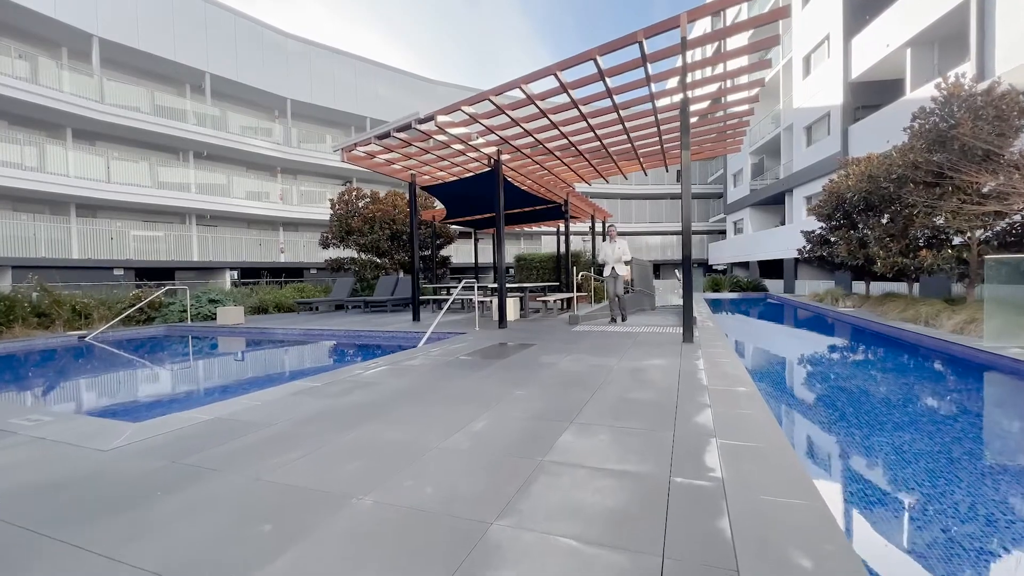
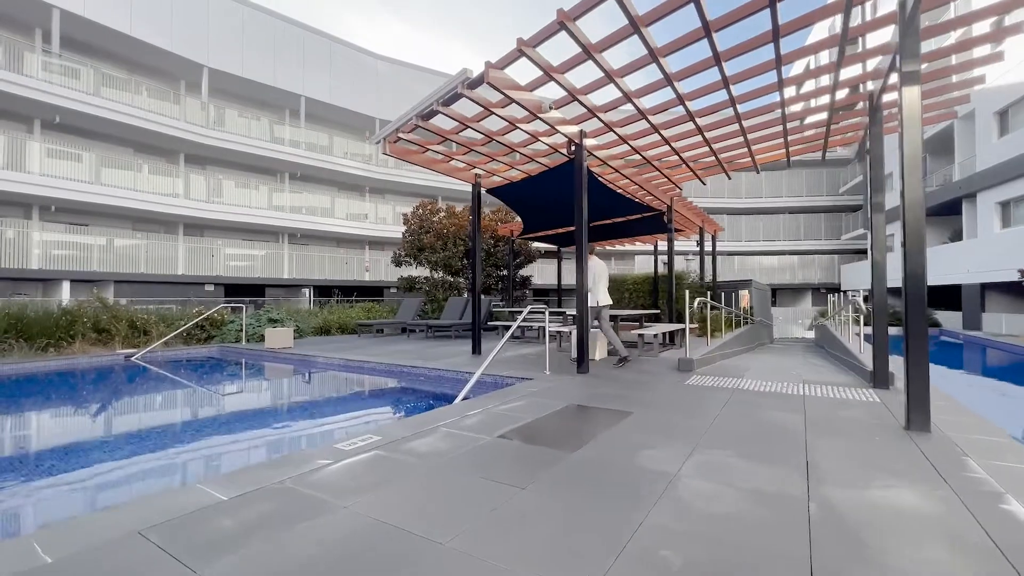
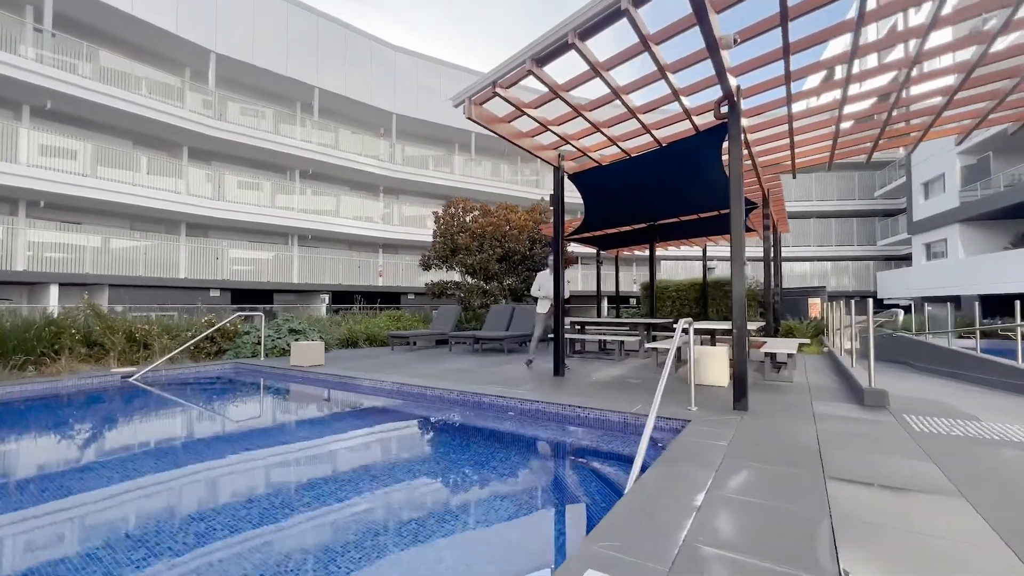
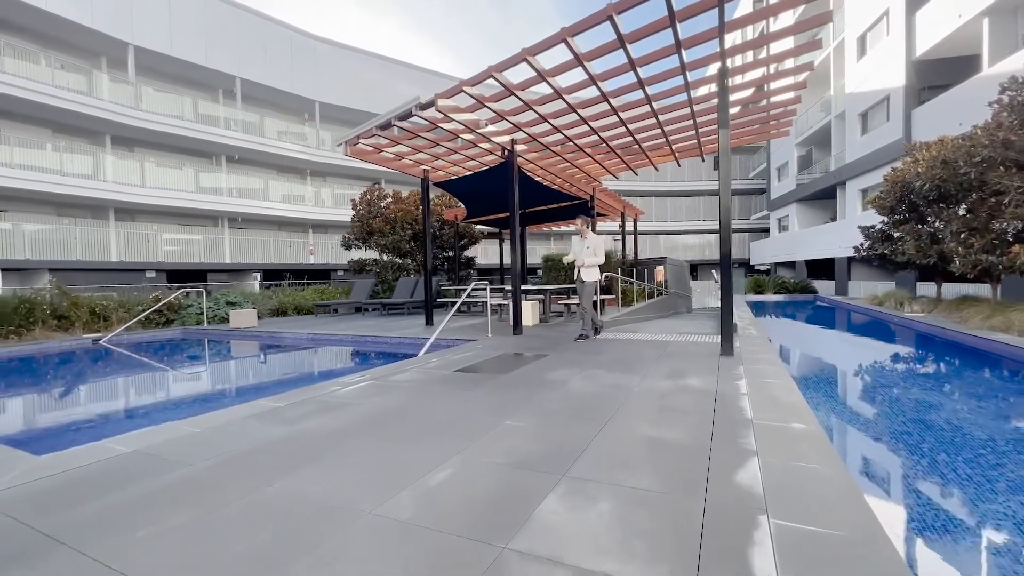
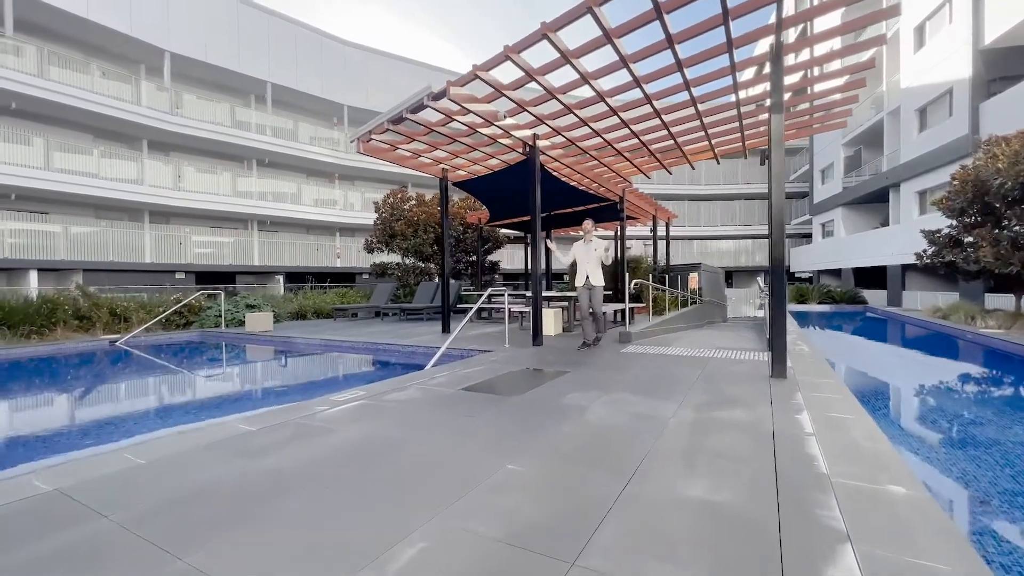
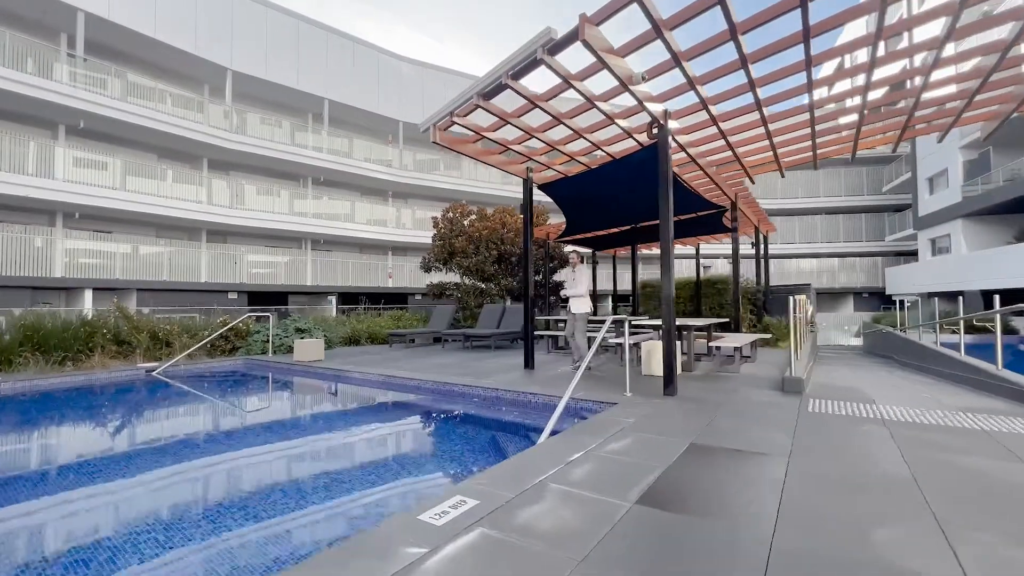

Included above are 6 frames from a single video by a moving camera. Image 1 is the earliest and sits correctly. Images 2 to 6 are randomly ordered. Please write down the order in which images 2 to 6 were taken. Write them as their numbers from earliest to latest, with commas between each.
4, 5, 2, 6, 3
